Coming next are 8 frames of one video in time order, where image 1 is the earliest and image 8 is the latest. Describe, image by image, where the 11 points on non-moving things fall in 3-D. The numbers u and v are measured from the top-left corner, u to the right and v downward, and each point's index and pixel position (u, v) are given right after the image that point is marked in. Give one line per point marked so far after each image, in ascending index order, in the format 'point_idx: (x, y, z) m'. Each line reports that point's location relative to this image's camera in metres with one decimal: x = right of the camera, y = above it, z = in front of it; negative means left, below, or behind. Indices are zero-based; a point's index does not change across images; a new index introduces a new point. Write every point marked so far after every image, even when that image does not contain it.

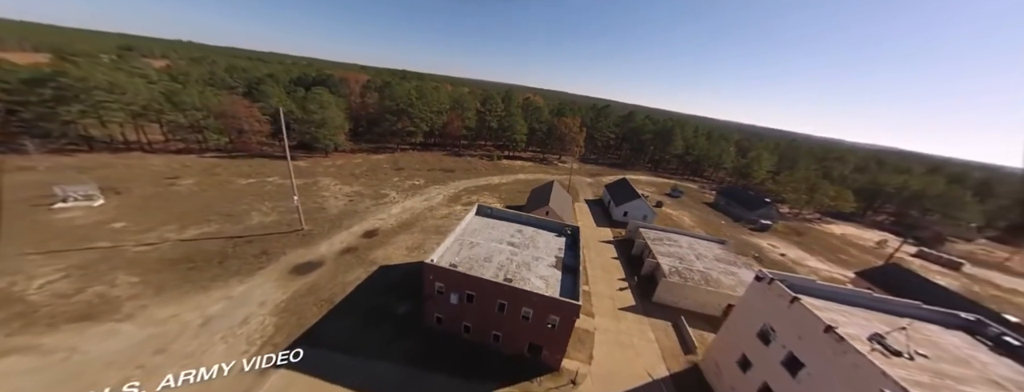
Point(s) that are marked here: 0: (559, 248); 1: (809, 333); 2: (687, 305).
0: (+3.1, -3.5, +16.7) m
1: (+12.0, -5.6, +10.0) m
2: (+13.9, -8.6, +19.6) m
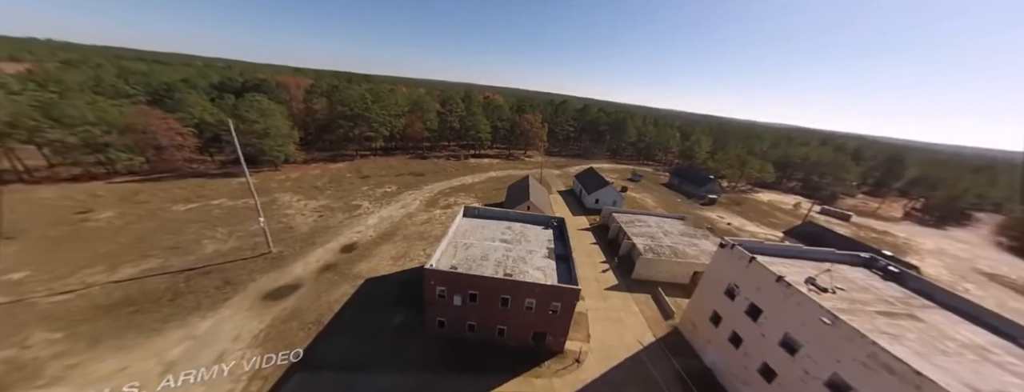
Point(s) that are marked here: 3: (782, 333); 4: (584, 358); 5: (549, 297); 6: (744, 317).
0: (+2.5, -3.1, +17.6) m
1: (+12.3, -4.3, +12.1) m
2: (+13.1, -7.1, +22.0) m
3: (+12.1, -6.1, +11.1) m
4: (+4.2, -9.2, +14.1) m
5: (+1.9, -5.1, +12.7) m
6: (+12.1, -6.3, +13.0) m
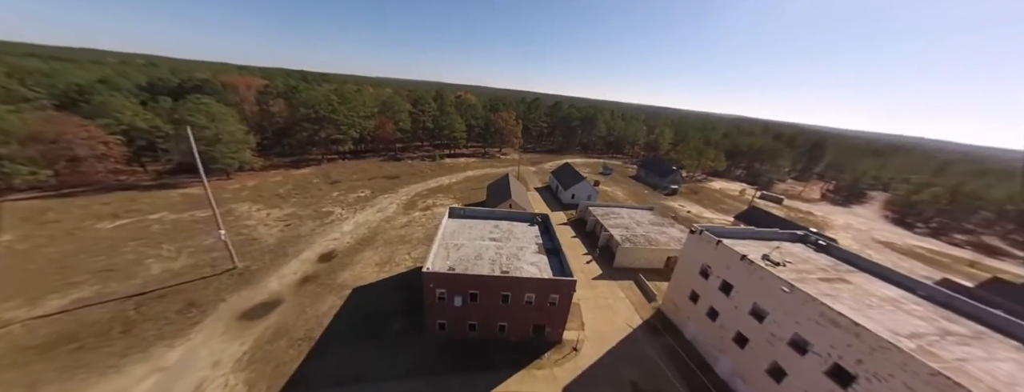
0: (+1.8, -2.8, +18.1) m
1: (+12.2, -3.6, +13.7) m
2: (+12.1, -6.4, +23.6) m
3: (+12.2, -5.4, +12.7) m
4: (+4.1, -8.9, +14.9) m
5: (+1.8, -5.0, +13.2) m
6: (+11.9, -5.6, +14.5) m
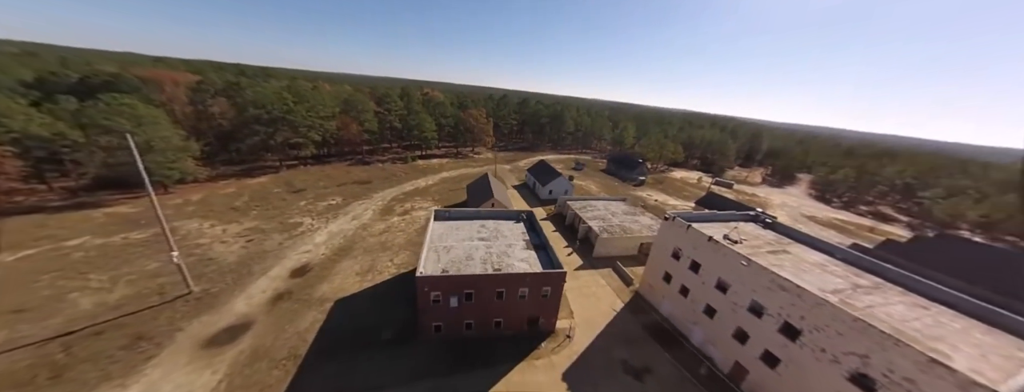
0: (+0.8, -2.7, +18.7) m
1: (+11.6, -3.0, +15.4) m
2: (+10.7, -5.6, +25.3) m
3: (+11.9, -4.8, +14.4) m
4: (+3.8, -8.7, +15.8) m
5: (+1.5, -4.8, +13.8) m
6: (+11.4, -4.9, +16.2) m
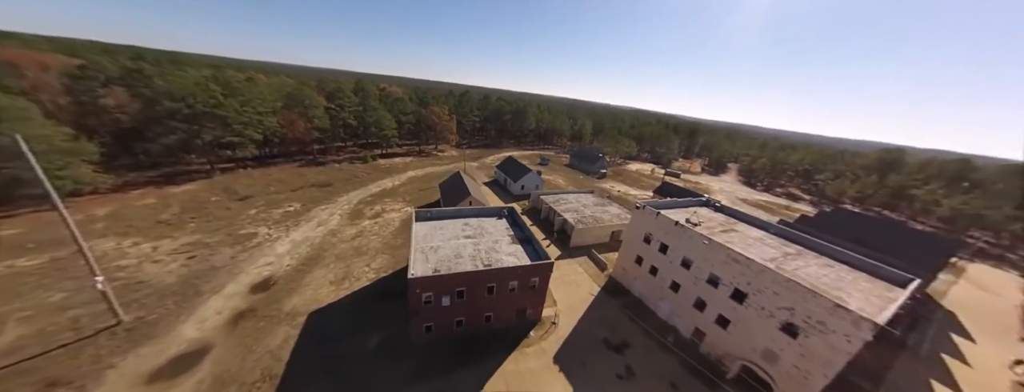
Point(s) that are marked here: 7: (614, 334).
0: (-0.5, -2.4, +19.1) m
1: (+10.7, -2.2, +17.3) m
2: (+8.5, -4.8, +27.0) m
3: (+11.1, -4.0, +16.4) m
4: (+3.2, -8.2, +16.7) m
5: (+1.0, -4.5, +14.4) m
6: (+10.4, -4.2, +18.1) m
7: (+6.6, -8.9, +16.1) m
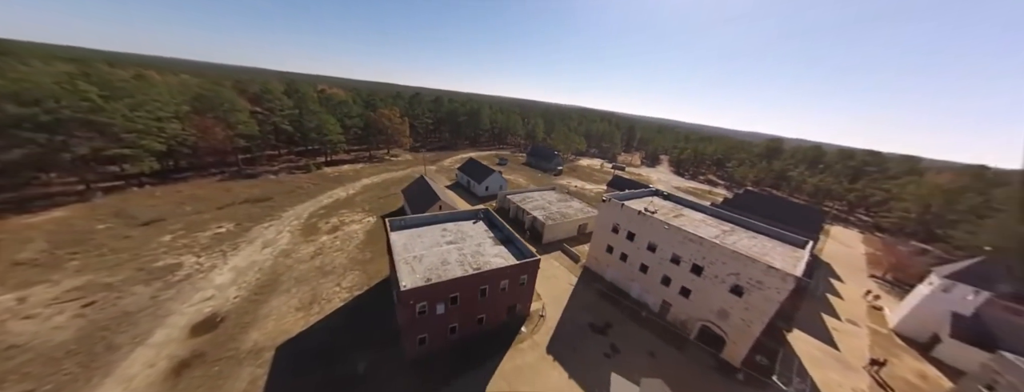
0: (-2.0, -2.6, +19.2) m
1: (+9.2, -1.6, +19.4) m
2: (+5.6, -4.4, +28.5) m
3: (+9.9, -3.4, +18.6) m
4: (+2.3, -8.2, +17.5) m
5: (+0.4, -4.6, +14.8) m
6: (+9.0, -3.6, +20.2) m
7: (+5.9, -8.6, +17.5) m
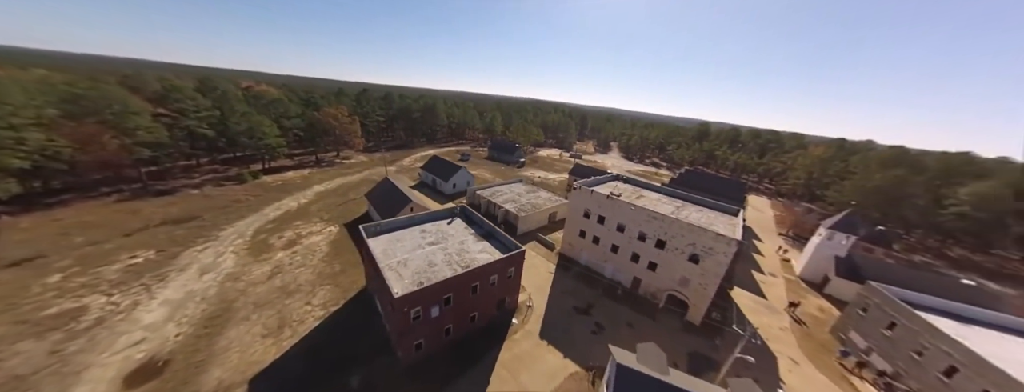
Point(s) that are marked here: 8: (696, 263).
0: (-3.6, -2.4, +19.1) m
1: (+7.4, -0.5, +20.9) m
2: (+2.7, -3.4, +29.5) m
3: (+8.4, -2.2, +20.3) m
4: (+1.5, -7.6, +18.2) m
5: (-0.4, -4.3, +15.2) m
6: (+7.2, -2.5, +21.7) m
7: (+5.0, -7.8, +18.8) m
8: (+12.0, -4.3, +16.3) m
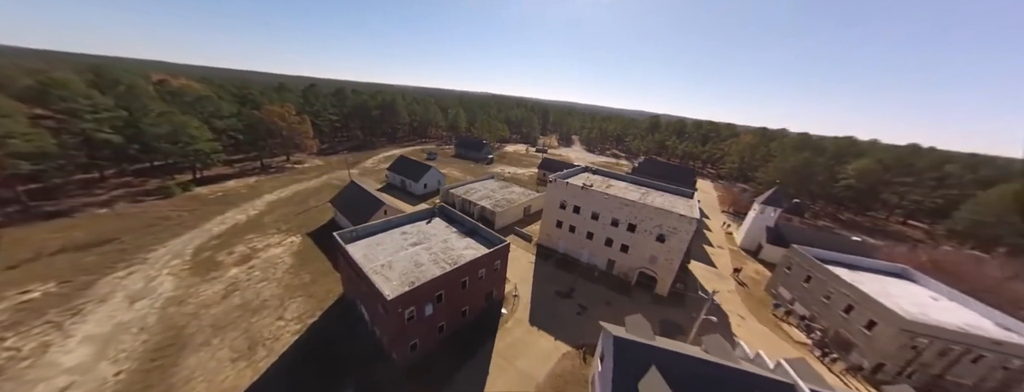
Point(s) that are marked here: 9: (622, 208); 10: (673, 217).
0: (-4.9, -2.2, +19.0) m
1: (+5.6, +0.3, +22.2) m
2: (+0.1, -2.8, +30.2) m
3: (+6.8, -1.3, +21.7) m
4: (+0.5, -7.2, +18.9) m
5: (-1.1, -4.0, +15.6) m
6: (+5.5, -1.7, +23.0) m
7: (+3.9, -7.1, +19.9) m
8: (+11.0, -3.3, +18.2) m
9: (+8.6, -0.8, +19.5) m
10: (+11.1, -1.3, +17.2) m
